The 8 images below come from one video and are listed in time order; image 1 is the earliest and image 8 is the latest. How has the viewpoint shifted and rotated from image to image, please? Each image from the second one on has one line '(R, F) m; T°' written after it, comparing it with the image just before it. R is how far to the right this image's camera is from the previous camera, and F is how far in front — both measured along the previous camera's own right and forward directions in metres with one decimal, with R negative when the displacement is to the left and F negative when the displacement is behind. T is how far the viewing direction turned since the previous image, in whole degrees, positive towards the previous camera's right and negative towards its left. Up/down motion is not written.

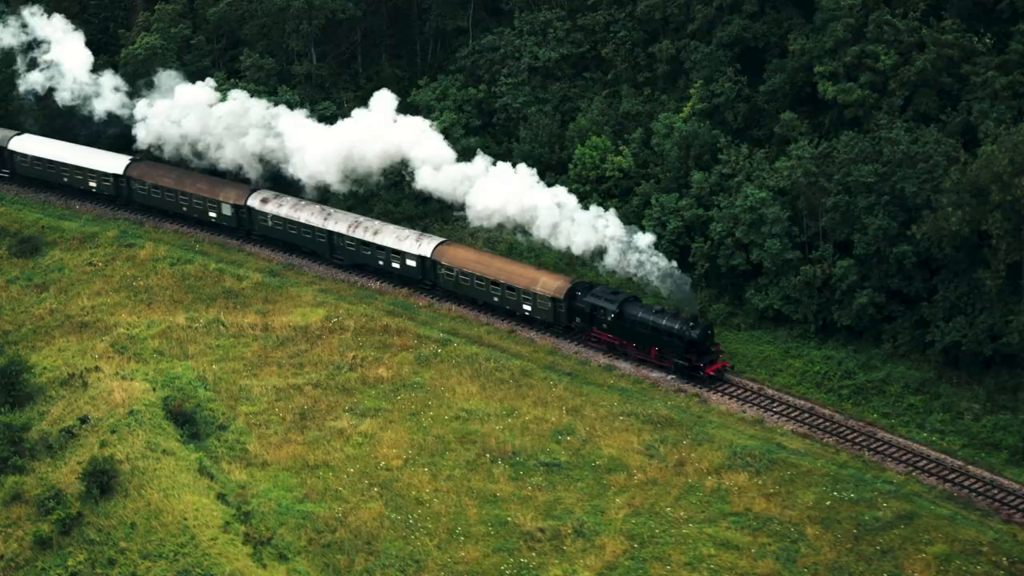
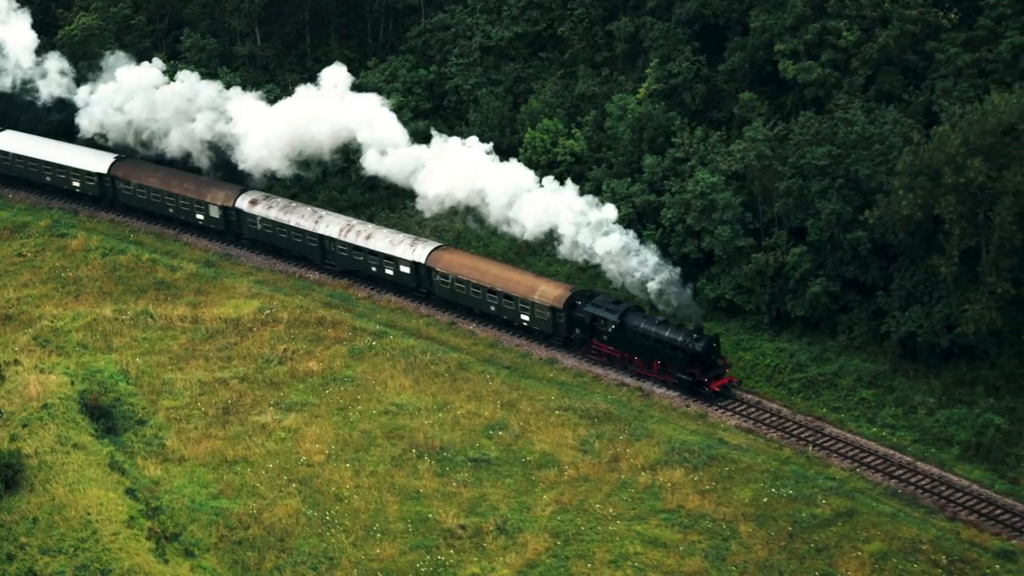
(+3.5, +1.1) m; -2°
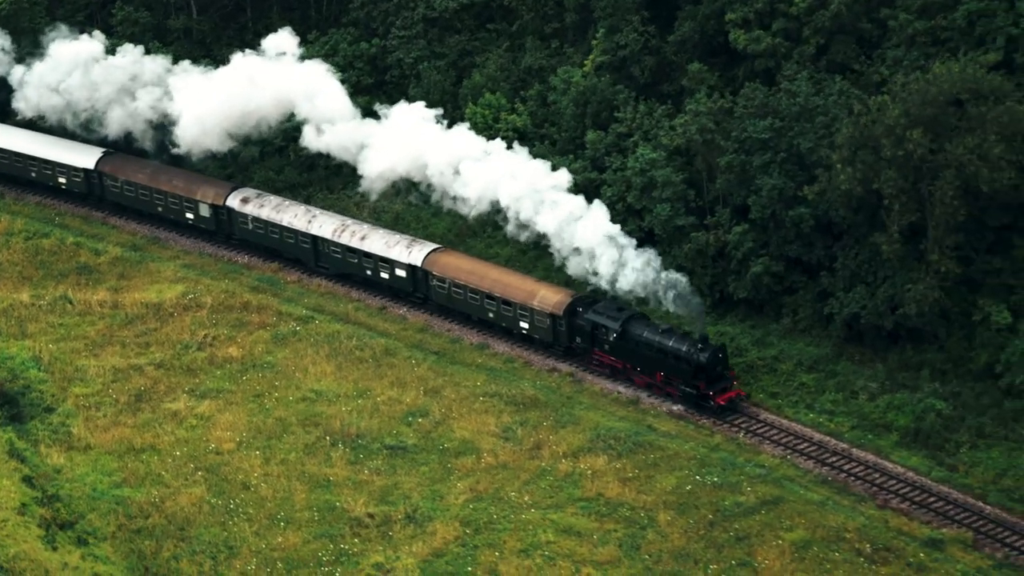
(+3.7, +1.2) m; -2°
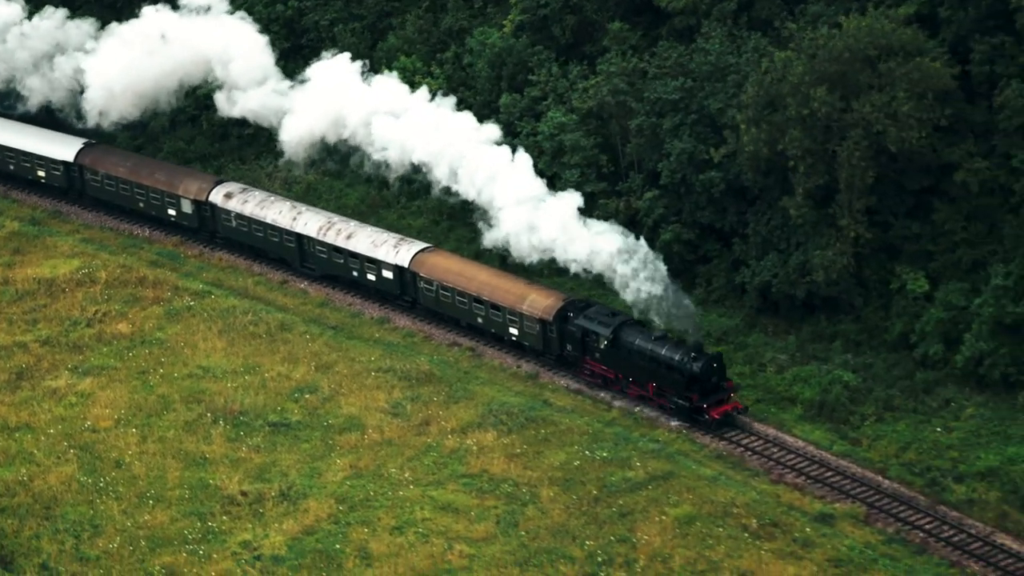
(+4.4, +1.2) m; -2°
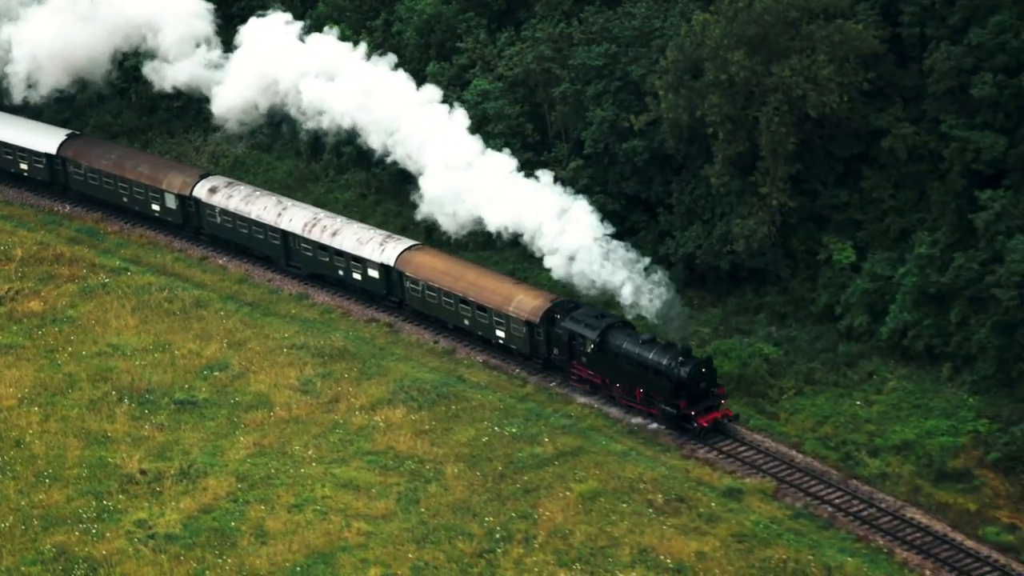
(+3.0, +0.8) m; -1°
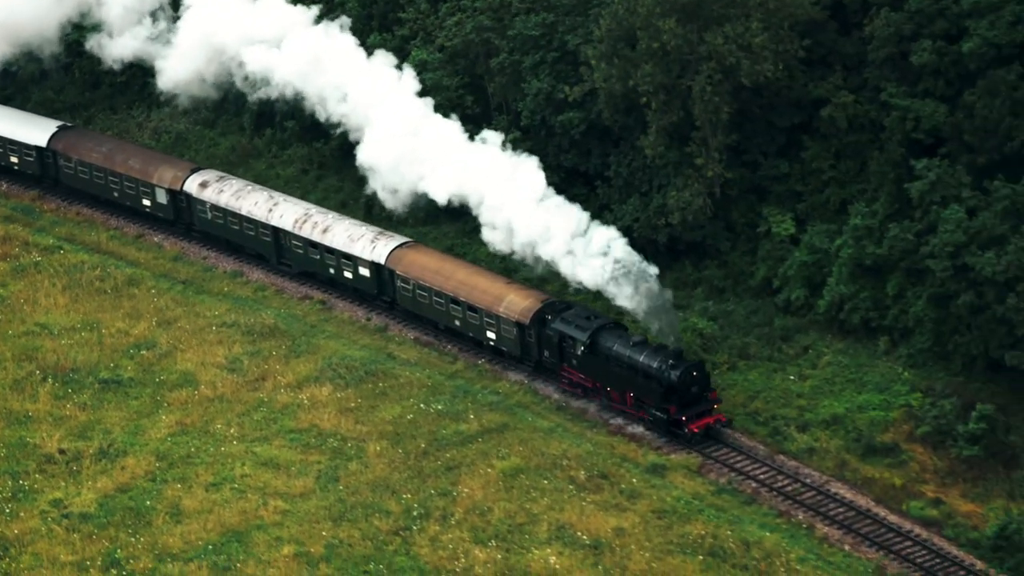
(+2.4, +0.5) m; 0°
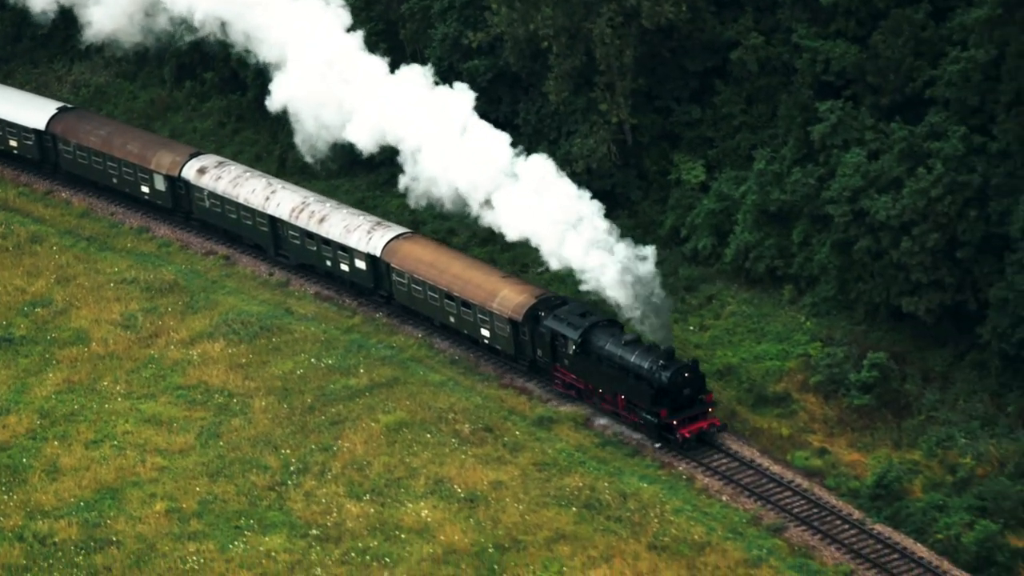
(+3.5, +0.7) m; -1°
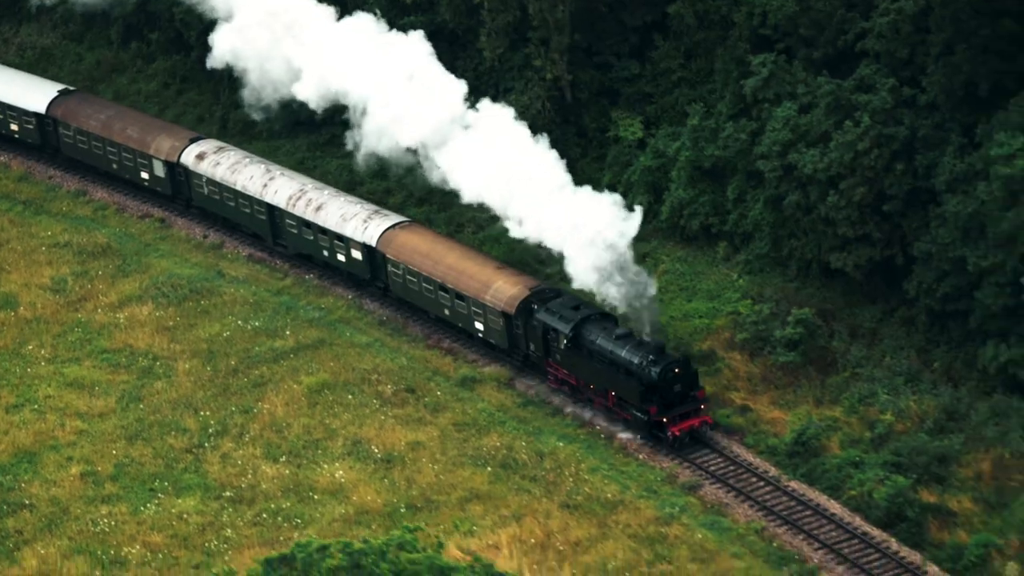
(+2.2, +0.4) m; 0°
